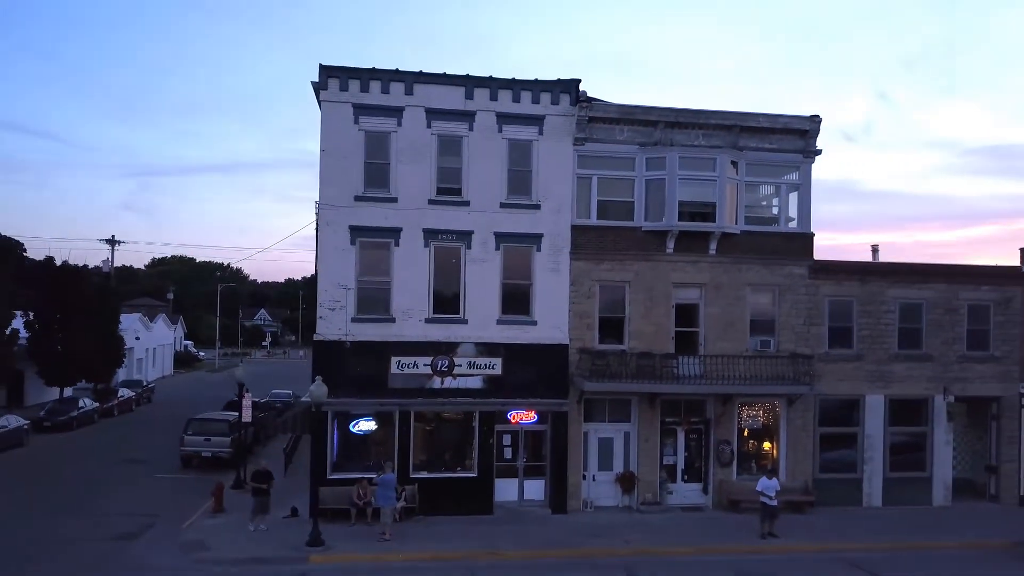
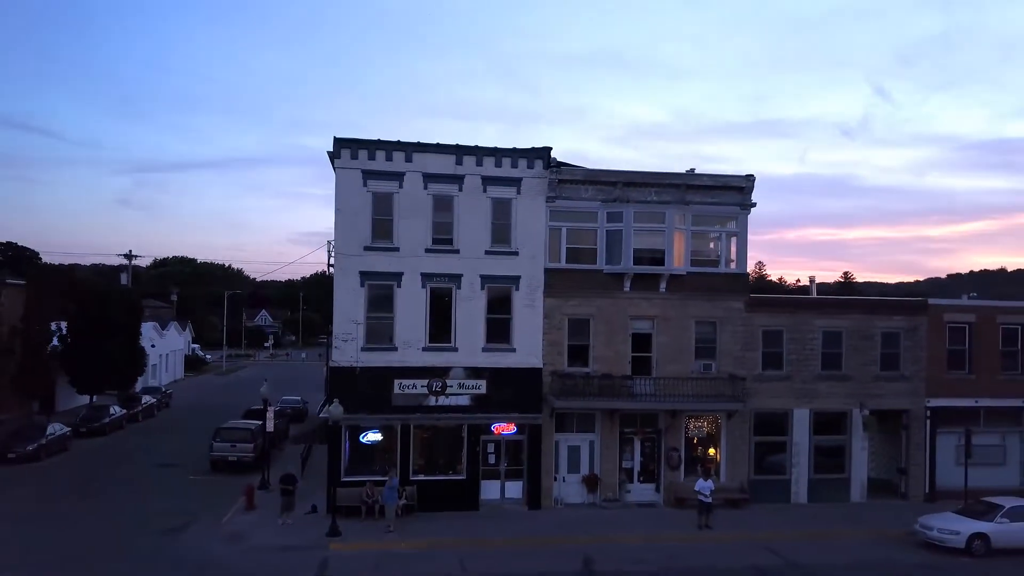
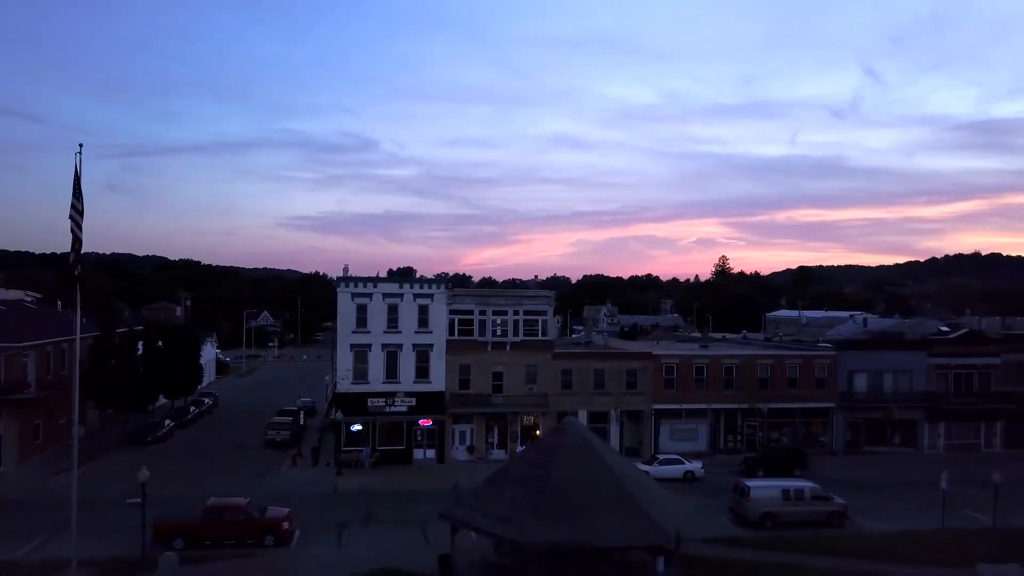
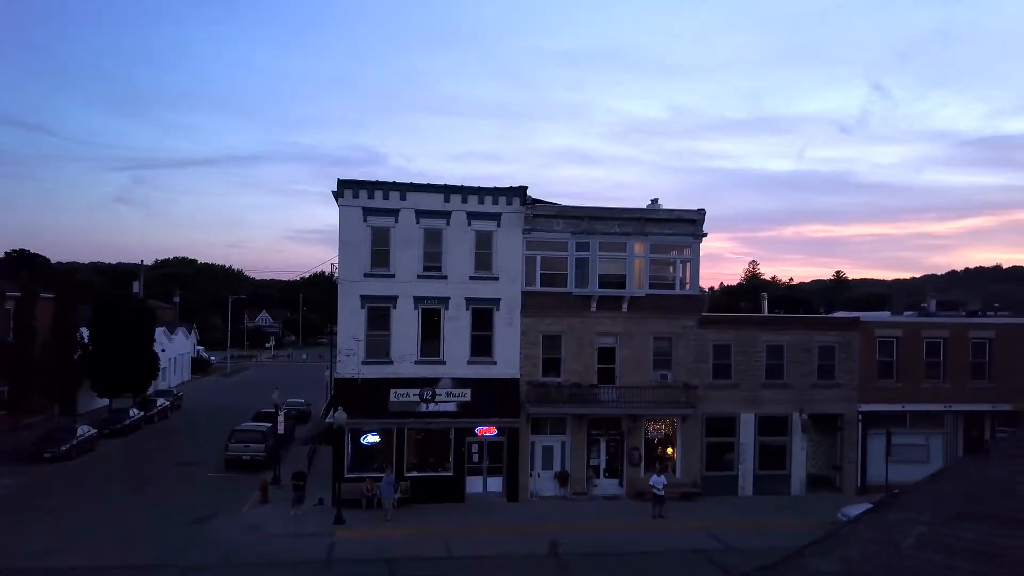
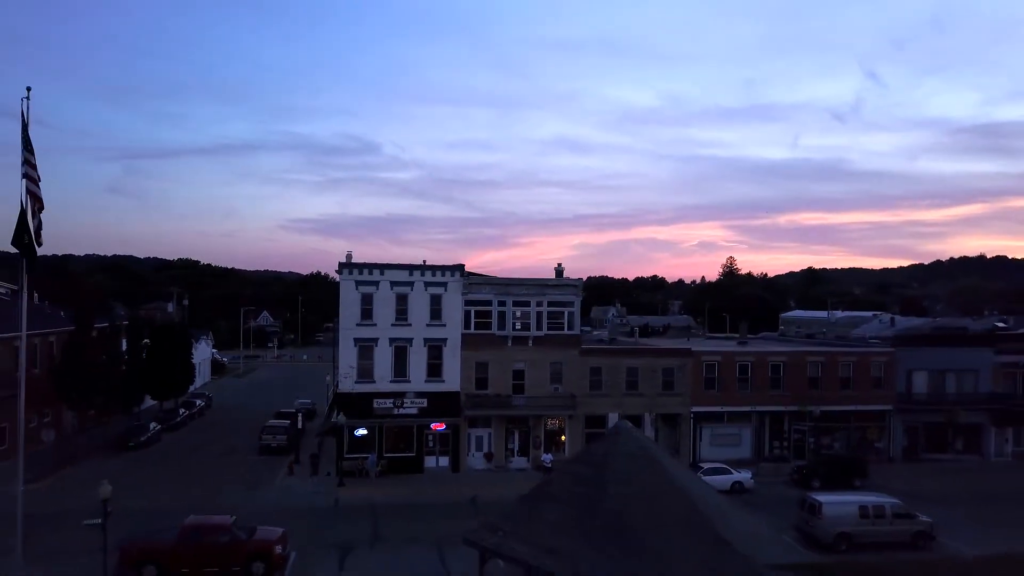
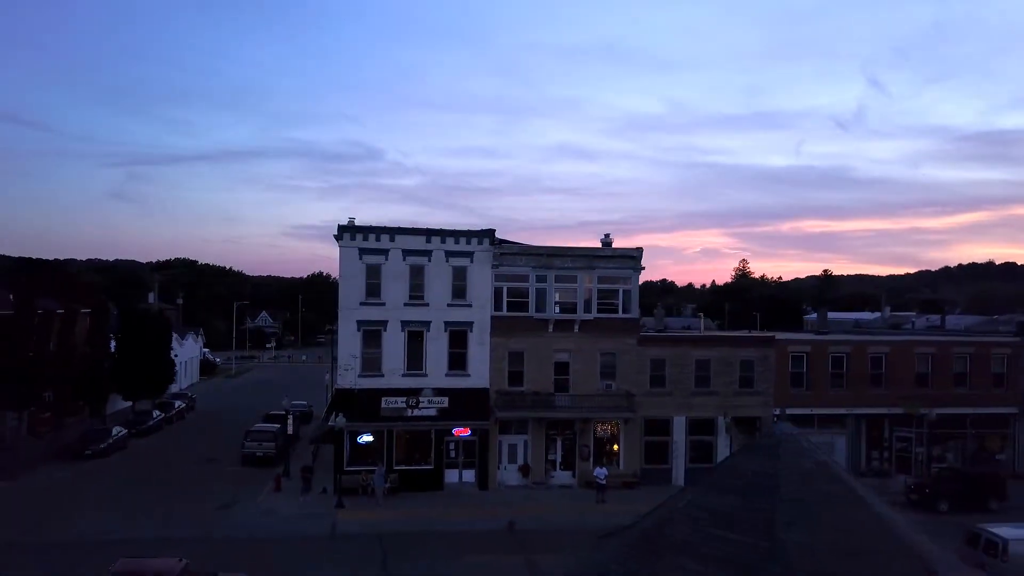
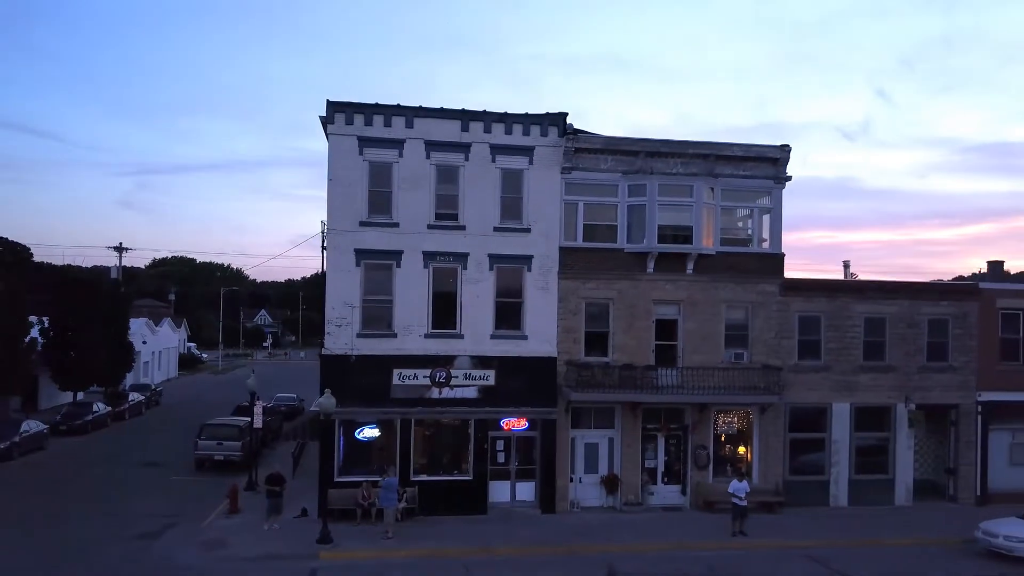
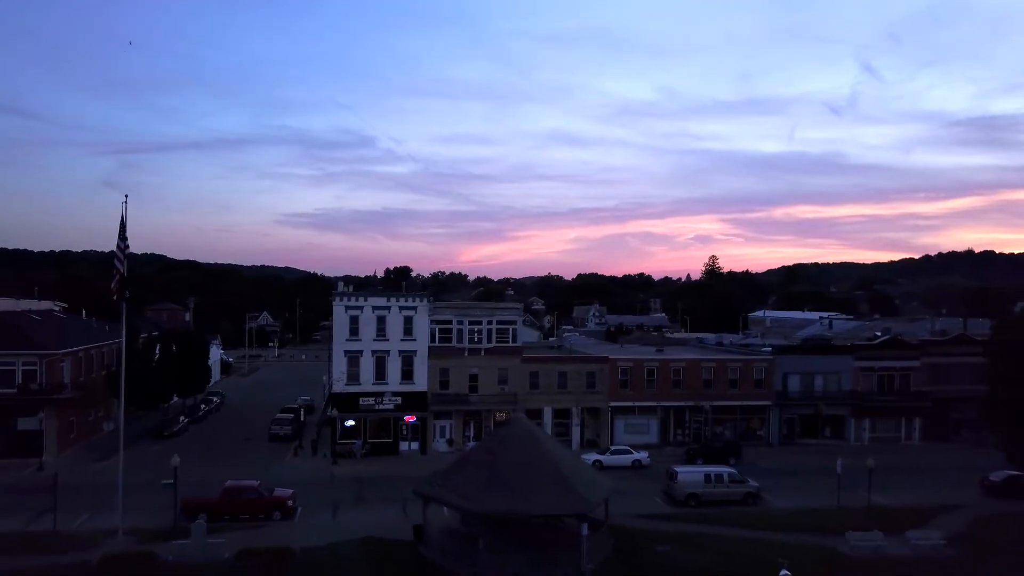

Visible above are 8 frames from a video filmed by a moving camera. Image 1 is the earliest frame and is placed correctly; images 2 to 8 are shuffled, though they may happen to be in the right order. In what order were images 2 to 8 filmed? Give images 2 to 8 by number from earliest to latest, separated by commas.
7, 2, 4, 6, 5, 3, 8
